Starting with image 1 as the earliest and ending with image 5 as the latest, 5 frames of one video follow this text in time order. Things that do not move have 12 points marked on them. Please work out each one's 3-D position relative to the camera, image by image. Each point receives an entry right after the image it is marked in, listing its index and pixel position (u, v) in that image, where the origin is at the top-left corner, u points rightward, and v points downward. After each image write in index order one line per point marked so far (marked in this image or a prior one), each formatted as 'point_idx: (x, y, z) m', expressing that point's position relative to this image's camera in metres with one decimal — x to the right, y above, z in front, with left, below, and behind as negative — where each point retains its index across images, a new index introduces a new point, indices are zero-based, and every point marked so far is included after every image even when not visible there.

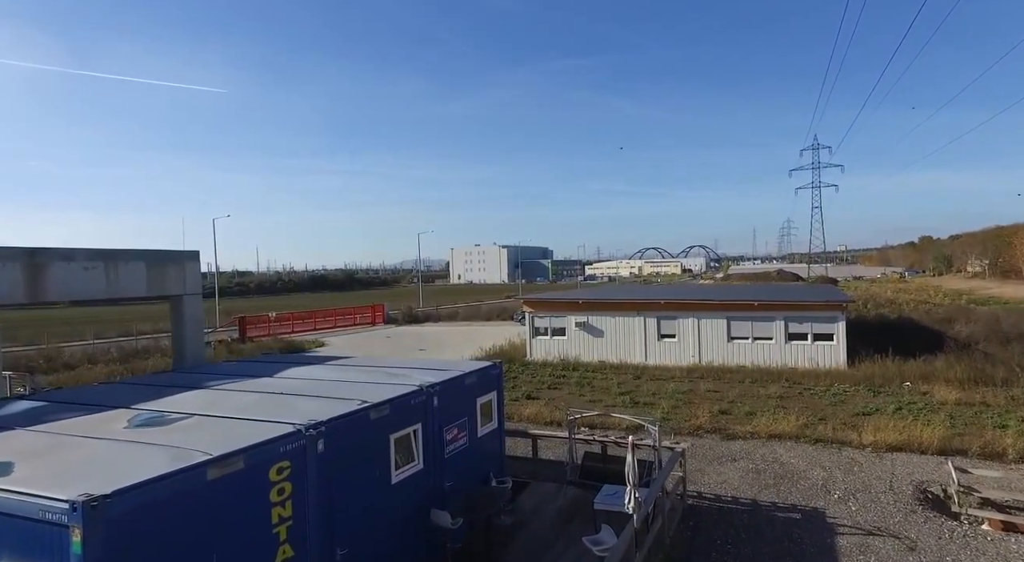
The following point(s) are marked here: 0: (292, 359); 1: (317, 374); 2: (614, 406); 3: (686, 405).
0: (-3.3, -1.2, +9.3) m
1: (-2.4, -1.2, +7.6) m
2: (+2.4, -2.9, +14.3) m
3: (+4.0, -2.9, +13.9) m
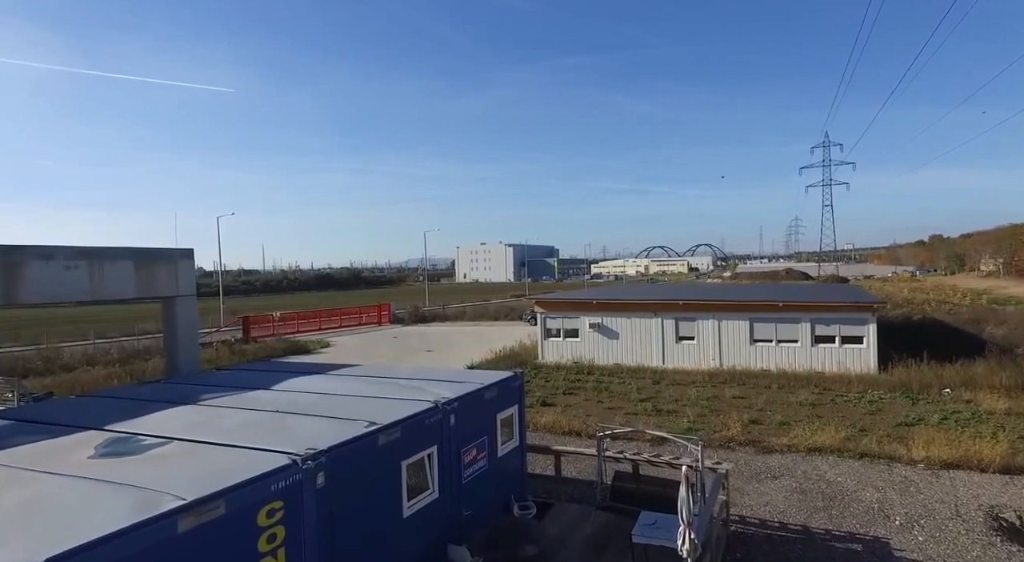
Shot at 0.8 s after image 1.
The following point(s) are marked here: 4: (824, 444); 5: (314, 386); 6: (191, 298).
0: (-3.1, -1.2, +8.5) m
1: (-2.1, -1.2, +6.8) m
2: (+2.7, -2.9, +13.4) m
3: (+4.3, -2.9, +13.1) m
4: (+5.3, -2.7, +10.3) m
5: (-2.2, -1.2, +6.9) m
6: (-5.2, -0.3, +9.8) m
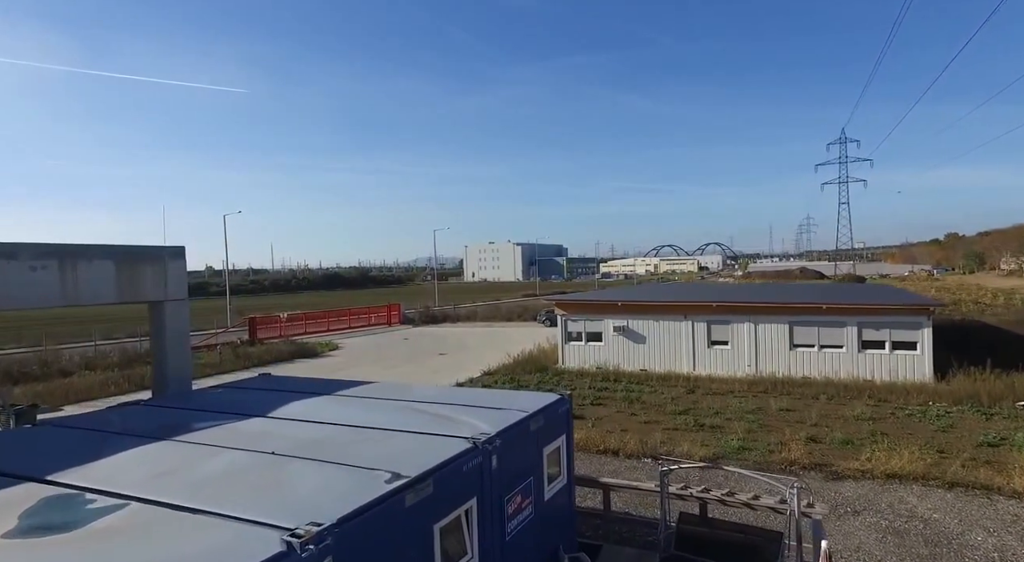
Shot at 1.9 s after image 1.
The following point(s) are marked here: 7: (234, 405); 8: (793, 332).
0: (-2.6, -1.2, +7.3) m
1: (-1.7, -1.2, +5.6) m
2: (+3.3, -3.0, +12.1) m
3: (+4.9, -2.9, +11.8) m
4: (+5.8, -2.8, +9.0) m
5: (-1.8, -1.2, +5.6) m
6: (-4.7, -0.3, +8.7) m
7: (-2.9, -1.3, +6.3) m
8: (+8.0, -1.4, +17.4) m
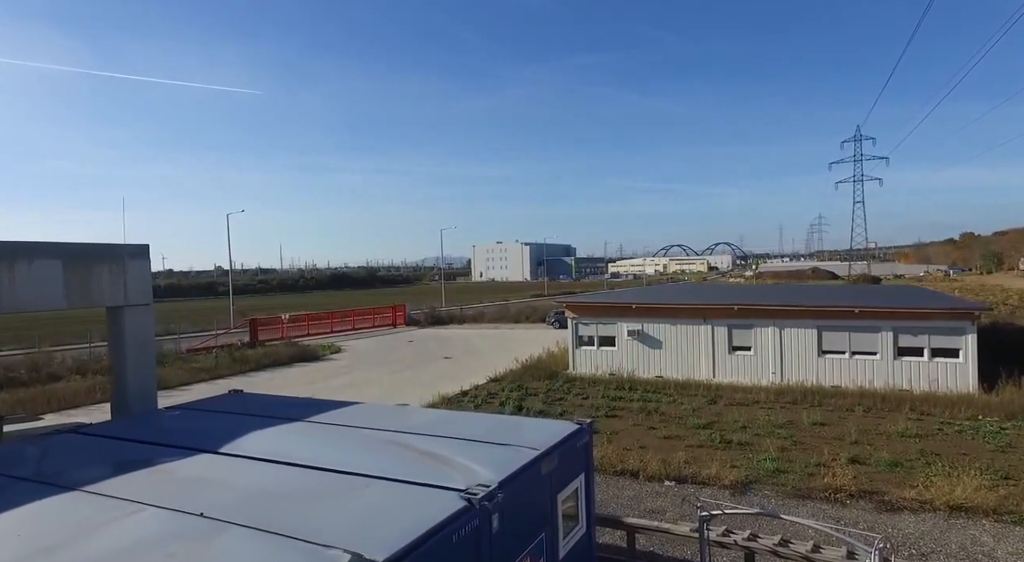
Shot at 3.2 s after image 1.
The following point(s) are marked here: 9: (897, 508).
0: (-2.5, -1.3, +6.2) m
1: (-1.6, -1.3, +4.5) m
2: (+3.4, -3.0, +11.0) m
3: (+5.0, -2.9, +10.6) m
4: (+5.9, -2.8, +7.8) m
5: (-1.7, -1.3, +4.6) m
6: (-4.6, -0.3, +7.6) m
7: (-2.8, -1.3, +5.3) m
8: (+8.2, -1.5, +16.2) m
9: (+5.0, -2.9, +7.9) m
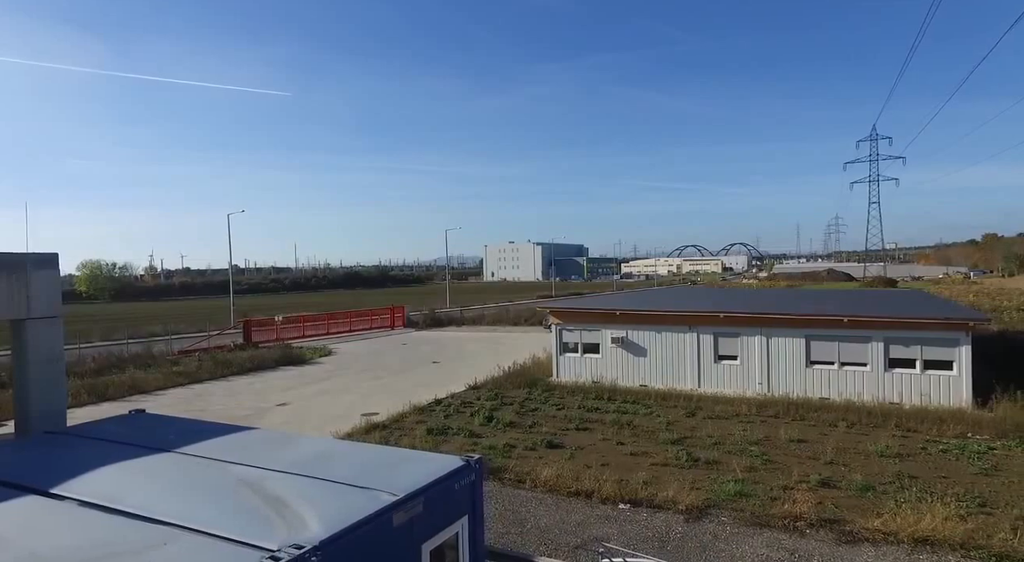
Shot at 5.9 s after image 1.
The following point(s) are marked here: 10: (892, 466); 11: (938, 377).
0: (-3.4, -1.4, +5.8) m
1: (-2.6, -1.4, +4.0) m
2: (+2.6, -3.2, +10.4) m
3: (+4.2, -3.1, +10.0) m
4: (+5.0, -3.0, +7.2) m
5: (-2.6, -1.4, +4.1) m
6: (-5.4, -0.5, +7.2) m
7: (-3.7, -1.5, +4.9) m
8: (+7.6, -1.7, +15.5) m
9: (+4.2, -3.1, +7.3) m
10: (+6.1, -3.0, +9.9) m
11: (+9.9, -2.2, +14.2) m
